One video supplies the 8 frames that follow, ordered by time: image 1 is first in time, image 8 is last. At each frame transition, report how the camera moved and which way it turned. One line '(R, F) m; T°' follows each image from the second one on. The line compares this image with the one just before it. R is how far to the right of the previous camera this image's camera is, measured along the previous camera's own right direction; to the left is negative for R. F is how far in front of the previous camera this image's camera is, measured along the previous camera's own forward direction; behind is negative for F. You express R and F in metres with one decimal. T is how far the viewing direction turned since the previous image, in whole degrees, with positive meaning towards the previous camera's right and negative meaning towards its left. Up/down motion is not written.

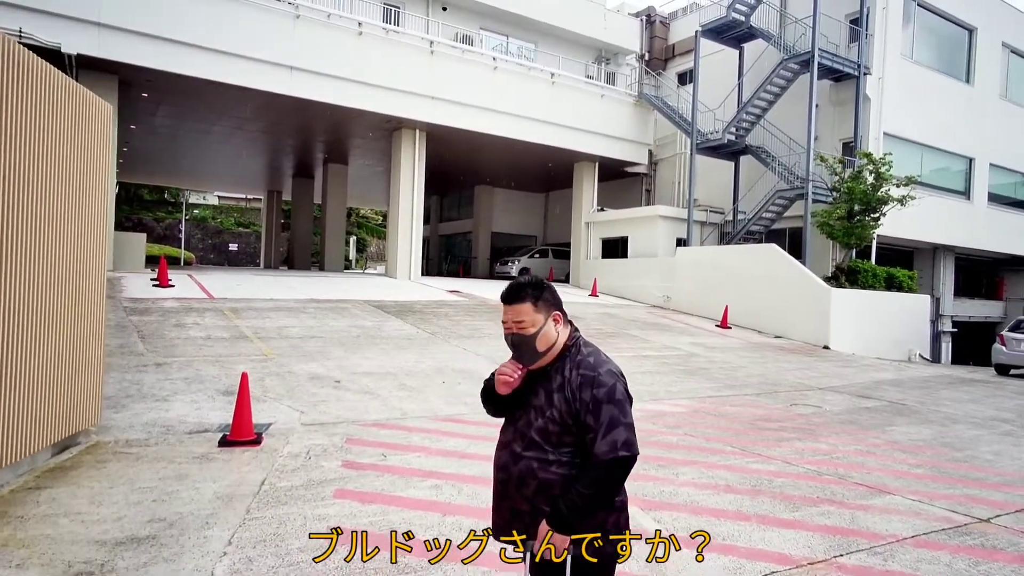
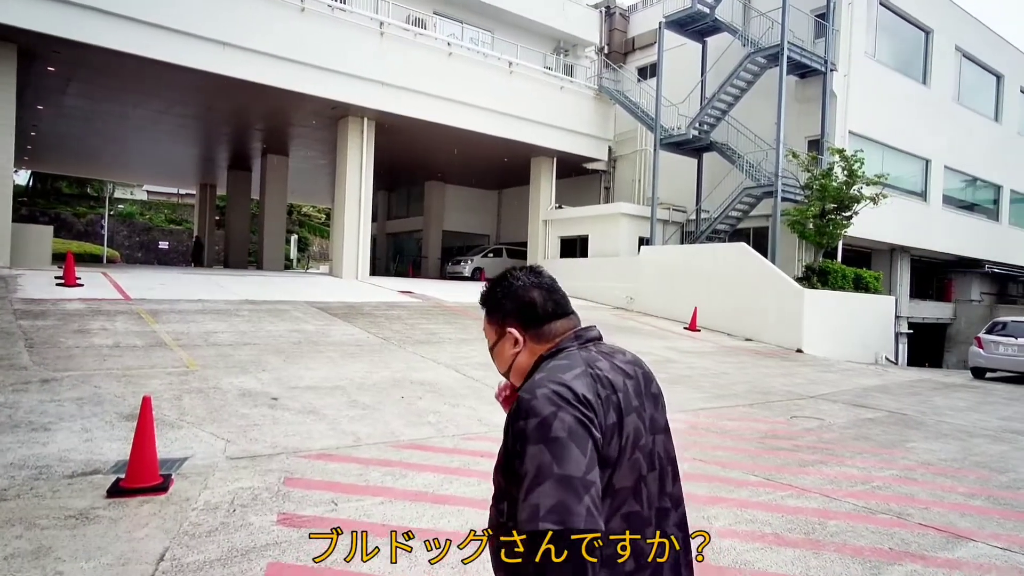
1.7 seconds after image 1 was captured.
(-0.3, +1.1) m; +5°
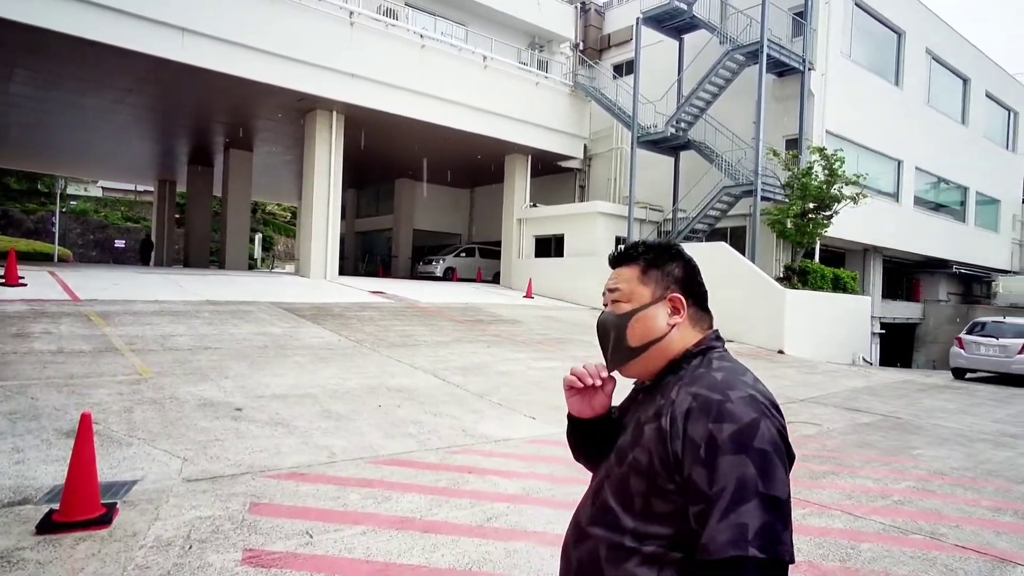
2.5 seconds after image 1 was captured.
(-0.2, +0.5) m; +3°
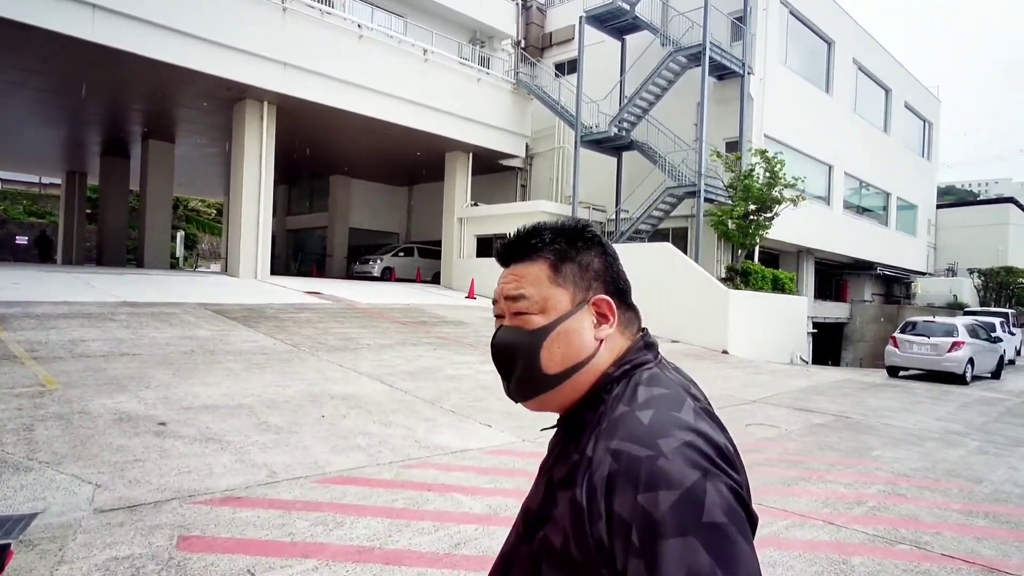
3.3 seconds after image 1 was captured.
(-0.2, +0.4) m; +6°
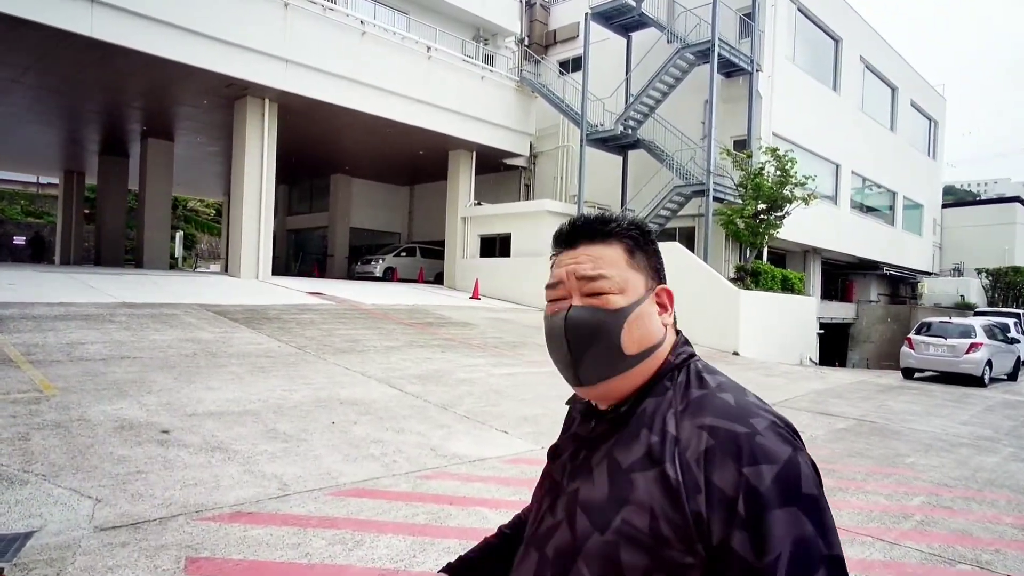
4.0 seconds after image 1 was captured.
(-0.2, +0.2) m; 0°
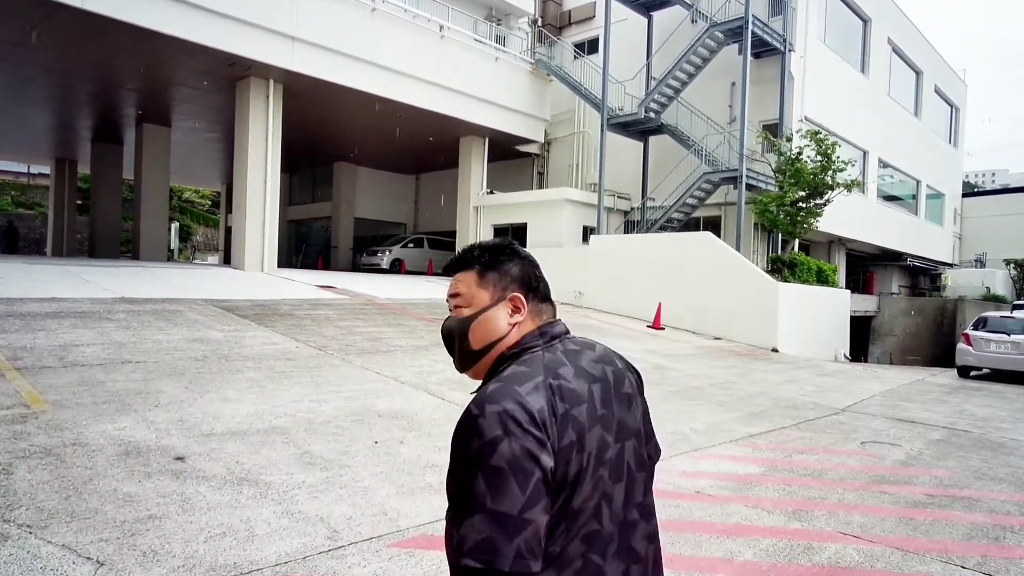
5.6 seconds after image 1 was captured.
(-0.6, +0.8) m; 0°
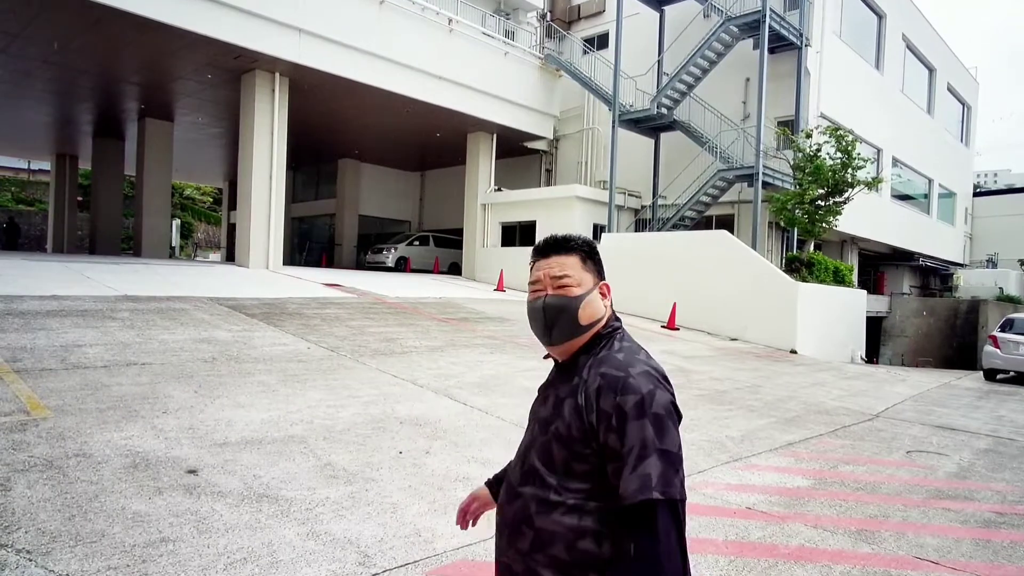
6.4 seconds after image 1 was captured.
(-0.2, +0.3) m; 0°
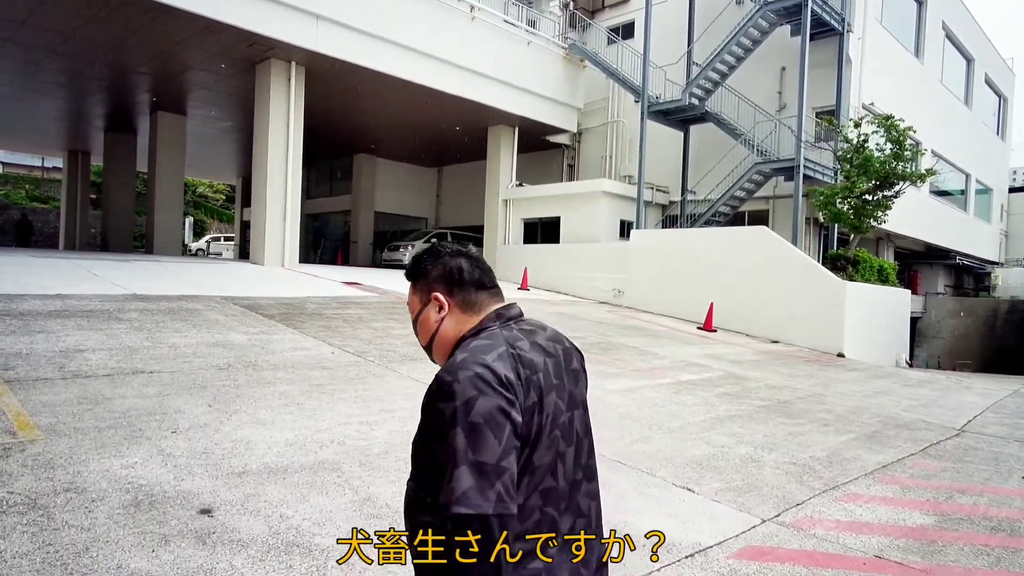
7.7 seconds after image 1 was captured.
(-0.3, +0.7) m; -1°
